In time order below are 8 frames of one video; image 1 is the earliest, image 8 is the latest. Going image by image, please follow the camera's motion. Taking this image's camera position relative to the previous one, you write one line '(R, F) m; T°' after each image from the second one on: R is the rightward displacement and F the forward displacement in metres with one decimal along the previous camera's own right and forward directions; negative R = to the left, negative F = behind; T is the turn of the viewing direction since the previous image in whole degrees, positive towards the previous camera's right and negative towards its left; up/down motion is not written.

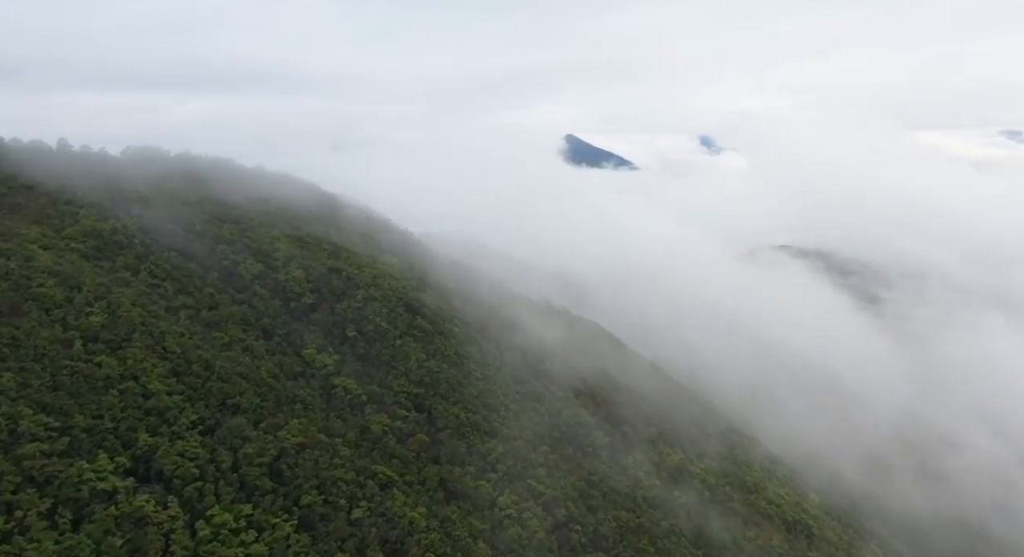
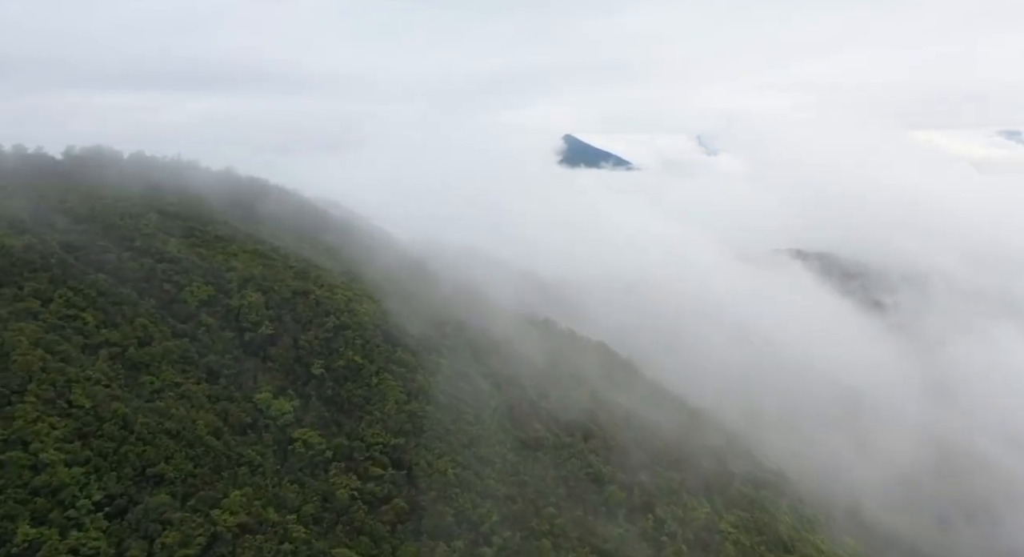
(+0.1, +5.0) m; 0°
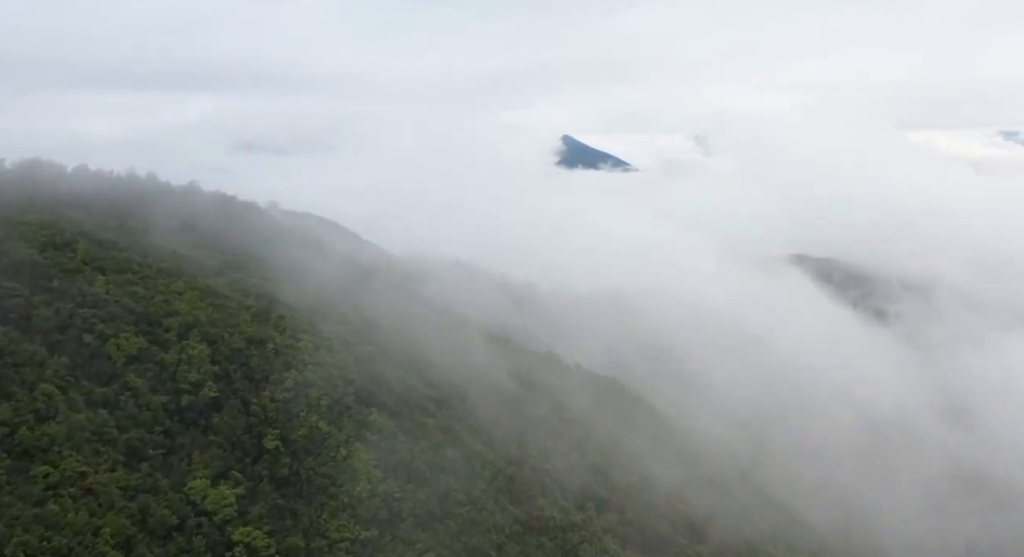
(0.0, +4.8) m; 0°
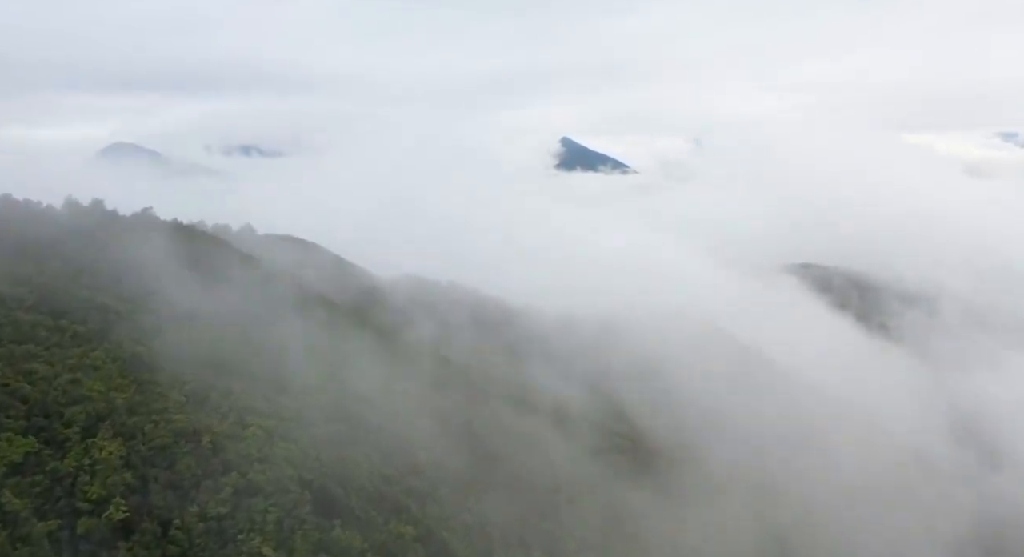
(0.0, +4.9) m; 0°
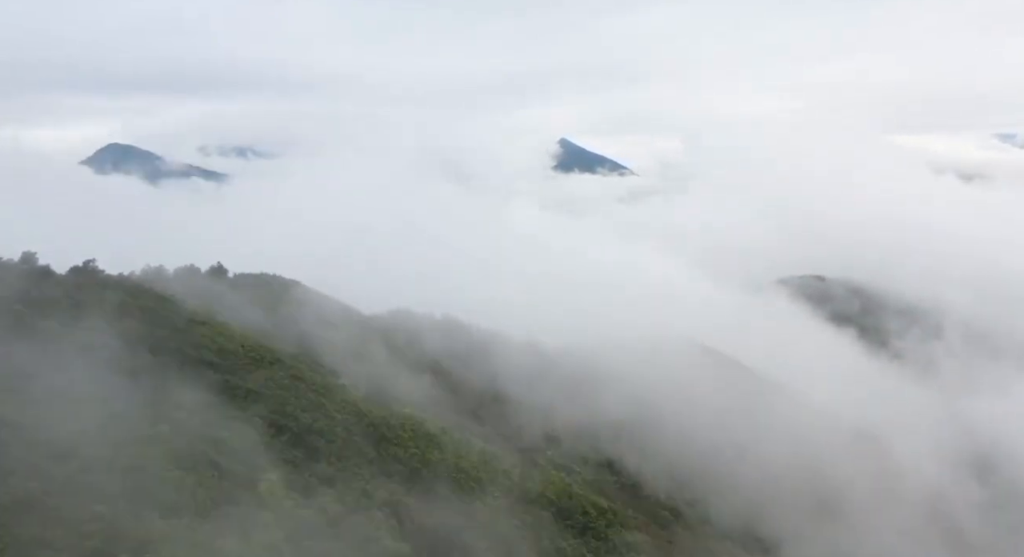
(+0.3, +5.1) m; 0°
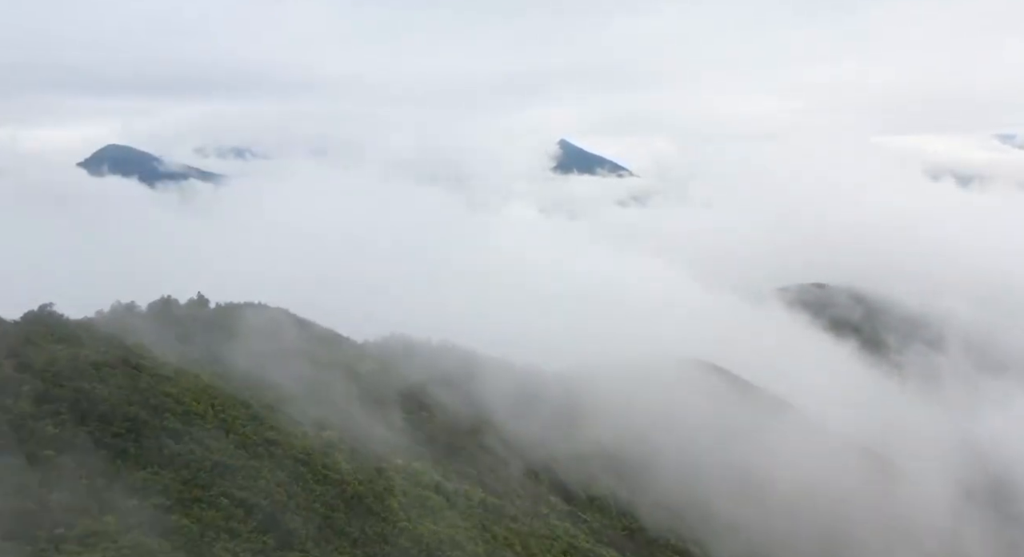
(+0.5, +3.9) m; 0°
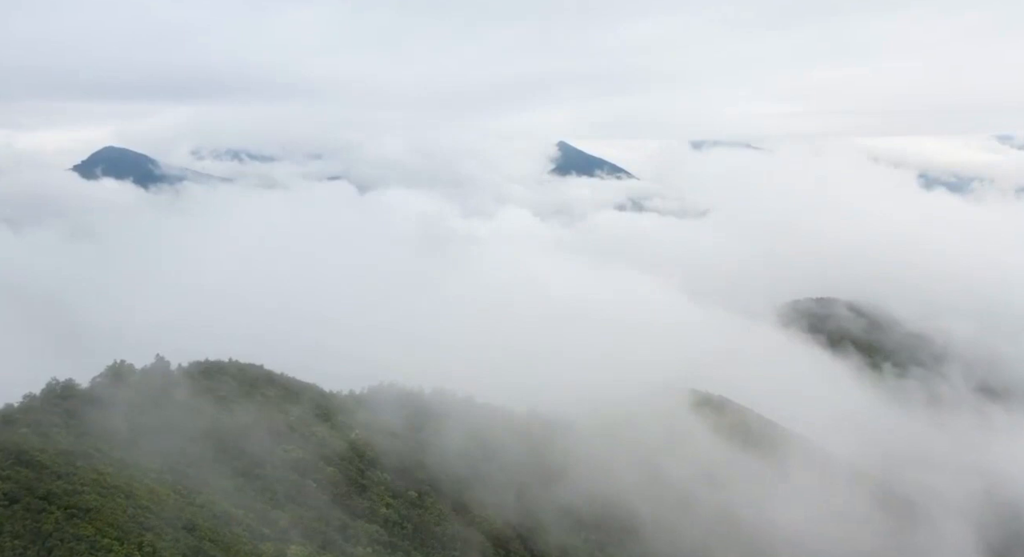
(+0.8, +6.0) m; 0°
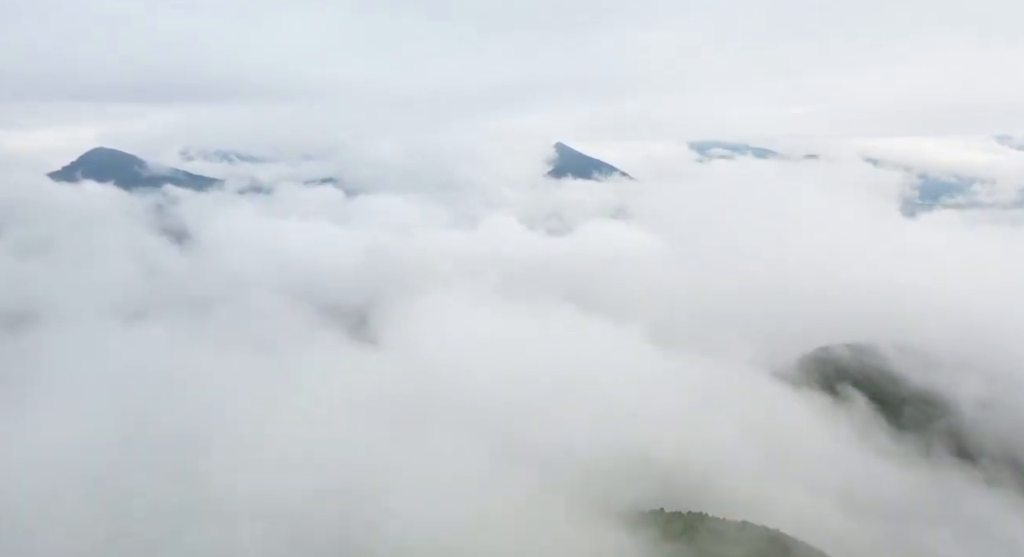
(+5.7, +20.1) m; 0°
